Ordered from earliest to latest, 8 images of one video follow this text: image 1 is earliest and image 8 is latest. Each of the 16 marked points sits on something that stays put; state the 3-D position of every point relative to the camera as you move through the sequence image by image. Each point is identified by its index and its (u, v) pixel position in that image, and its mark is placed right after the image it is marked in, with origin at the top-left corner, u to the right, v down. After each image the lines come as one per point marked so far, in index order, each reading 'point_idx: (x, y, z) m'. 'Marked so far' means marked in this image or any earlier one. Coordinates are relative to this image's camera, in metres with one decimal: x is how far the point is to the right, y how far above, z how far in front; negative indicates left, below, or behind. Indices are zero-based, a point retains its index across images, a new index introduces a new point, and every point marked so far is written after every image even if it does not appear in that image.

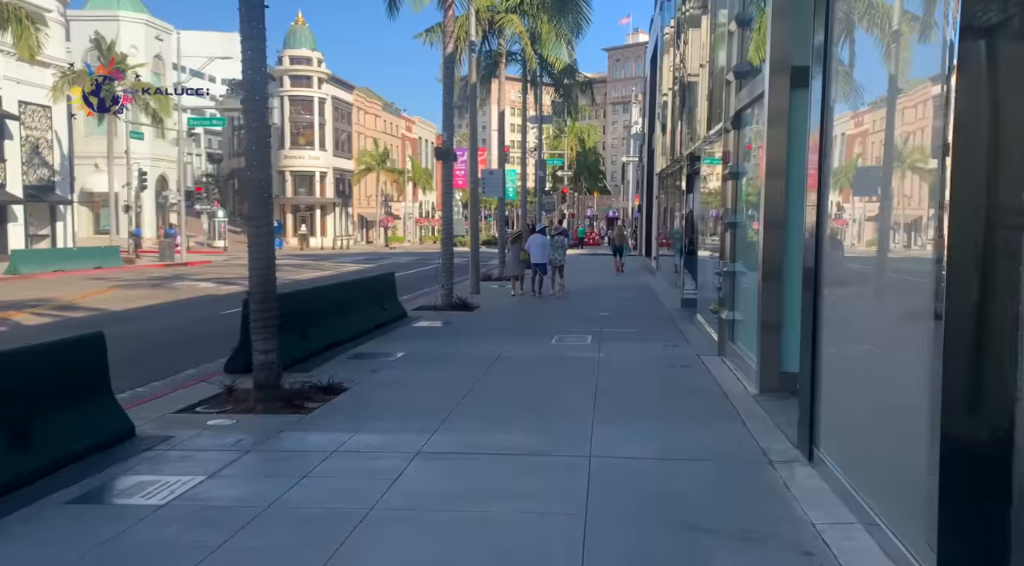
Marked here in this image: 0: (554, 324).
0: (+0.7, -0.7, +13.7) m
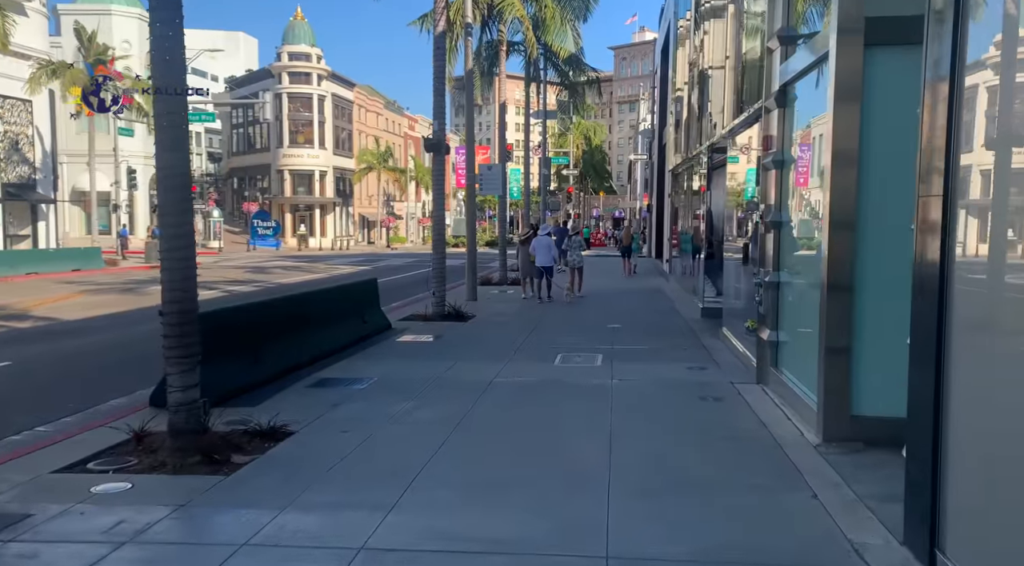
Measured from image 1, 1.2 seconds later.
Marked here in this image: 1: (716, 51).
0: (+0.7, -0.9, +11.9) m
1: (+4.3, +4.6, +16.6) m
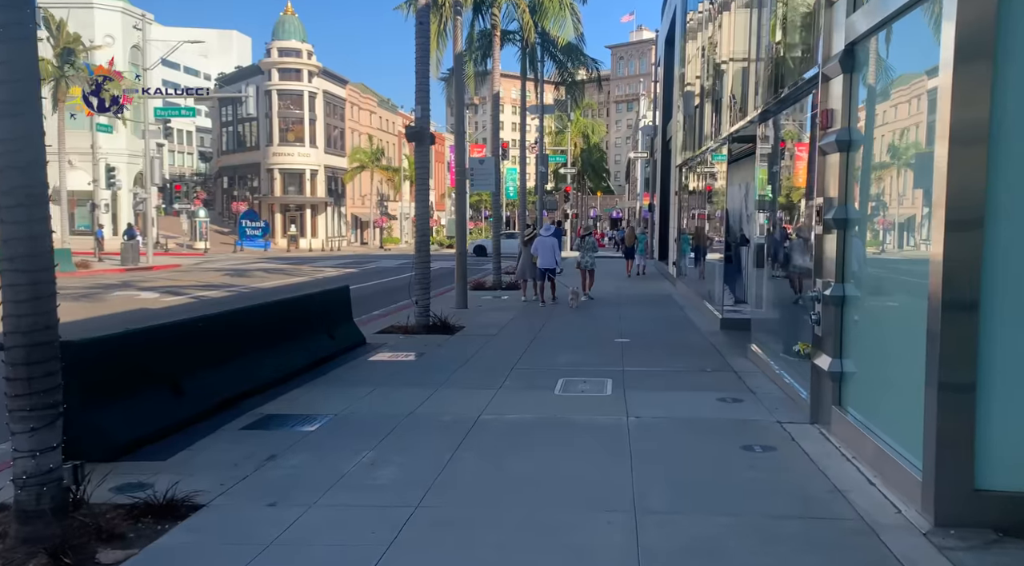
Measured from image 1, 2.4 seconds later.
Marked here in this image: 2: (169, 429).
0: (+0.6, -1.0, +10.2) m
1: (+4.2, +4.5, +14.8) m
2: (-2.7, -1.2, +6.3) m
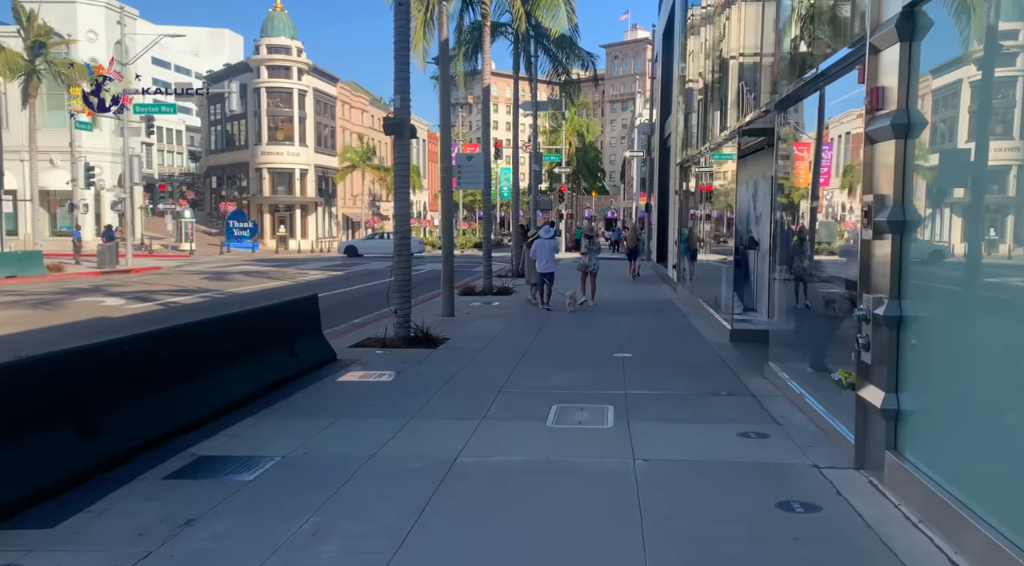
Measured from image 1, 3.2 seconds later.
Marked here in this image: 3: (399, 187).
0: (+0.5, -1.1, +9.0) m
1: (+4.0, +4.4, +13.7) m
2: (-2.8, -1.3, +5.1) m
3: (-1.7, +1.4, +11.9) m
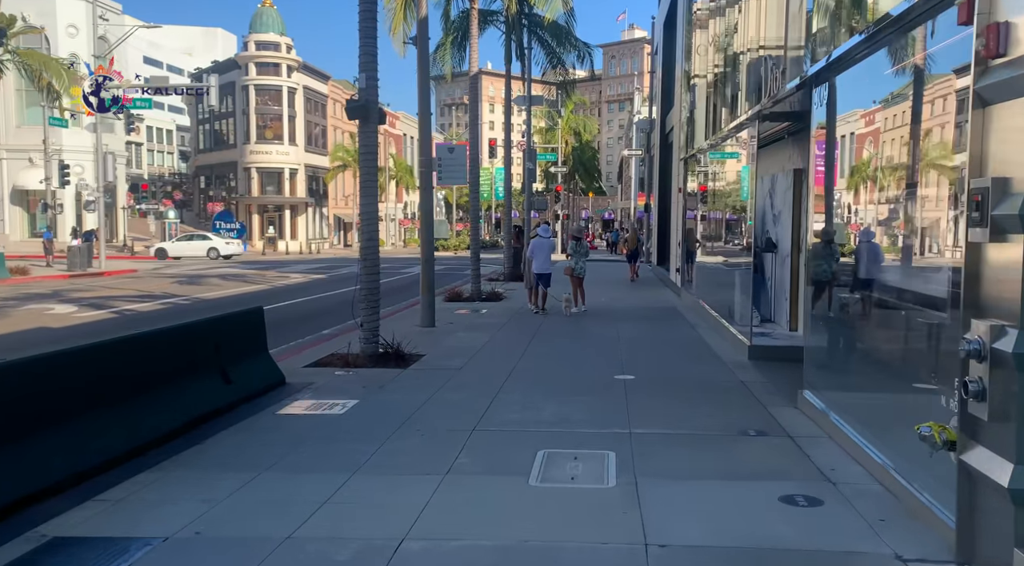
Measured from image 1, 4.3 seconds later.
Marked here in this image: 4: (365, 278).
0: (+0.3, -1.2, +7.4) m
1: (+3.8, +4.3, +12.1) m
2: (-3.0, -1.4, +3.5) m
3: (-1.9, +1.3, +10.3) m
4: (-1.9, +0.1, +10.3) m
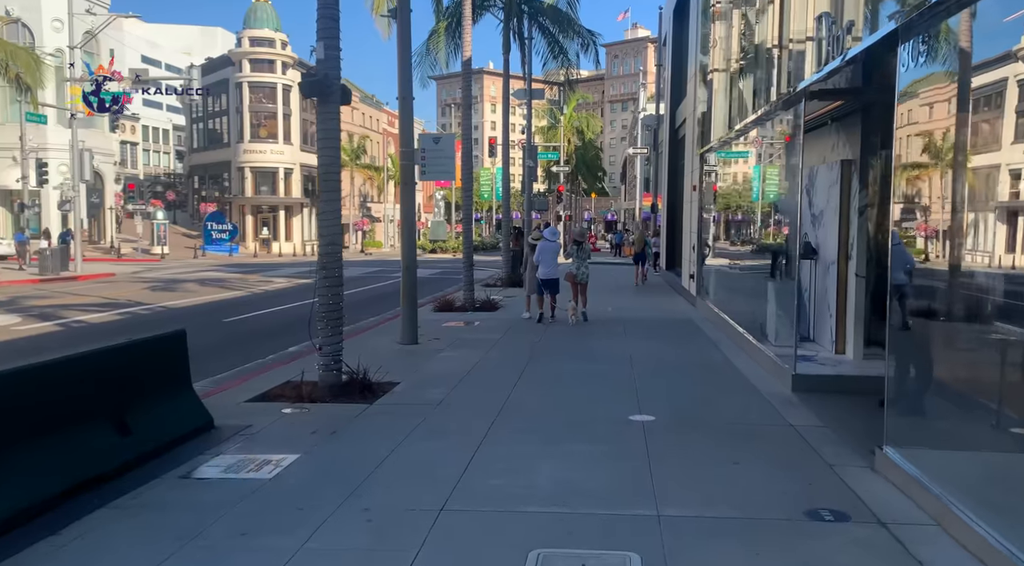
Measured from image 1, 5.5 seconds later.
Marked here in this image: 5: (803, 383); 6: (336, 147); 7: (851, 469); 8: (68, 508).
0: (+0.1, -1.4, +5.5) m
1: (+3.7, +4.1, +10.2) m
2: (-3.1, -1.5, +1.6) m
3: (-2.0, +1.2, +8.5) m
4: (-2.0, -0.1, +8.4) m
5: (+3.1, -1.1, +8.3) m
6: (-1.9, +1.5, +8.5) m
7: (+2.5, -1.4, +5.8) m
8: (-2.8, -1.4, +5.1) m
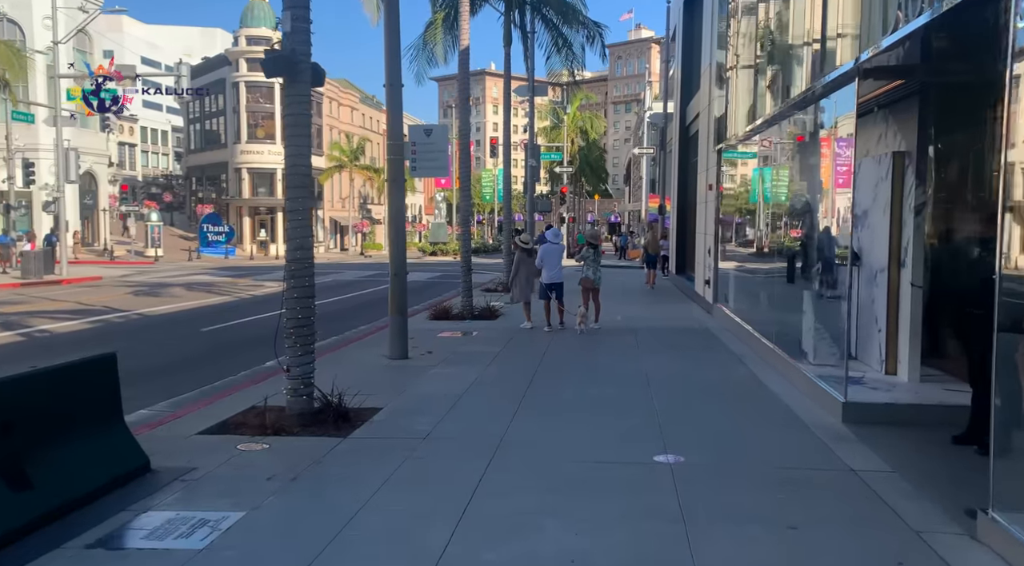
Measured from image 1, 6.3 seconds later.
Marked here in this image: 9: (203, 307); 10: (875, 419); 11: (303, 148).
0: (+0.1, -1.4, +4.3) m
1: (+3.7, +4.0, +9.0) m
2: (-3.2, -1.6, +0.4) m
3: (-2.0, +1.1, +7.2) m
4: (-2.0, -0.2, +7.2) m
5: (+3.1, -1.2, +7.1) m
6: (-1.9, +1.4, +7.3) m
7: (+2.5, -1.4, +4.5) m
8: (-2.9, -1.5, +3.9) m
9: (-7.5, -0.5, +19.2) m
10: (+3.3, -1.2, +7.1) m
11: (-1.9, +1.3, +7.2) m
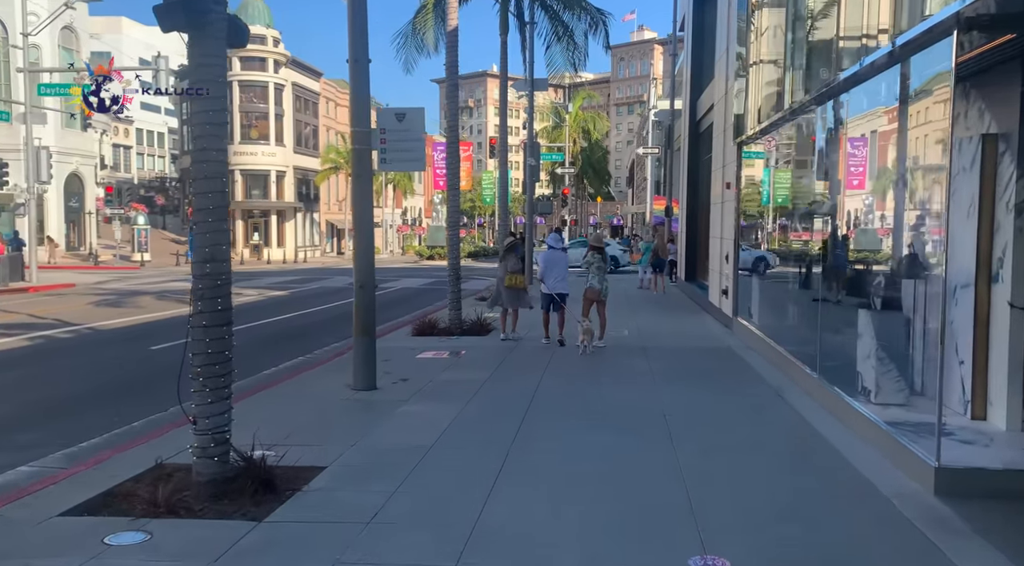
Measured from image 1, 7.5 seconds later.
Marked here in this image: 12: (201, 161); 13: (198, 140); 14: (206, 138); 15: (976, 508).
0: (0.0, -1.6, +2.5) m
1: (+3.6, +3.9, +7.2) m
2: (-3.3, -1.7, -1.4) m
3: (-2.1, +0.9, +5.5) m
4: (-2.1, -0.3, +5.4) m
5: (+2.9, -1.3, +5.3) m
6: (-2.0, +1.2, +5.5) m
7: (+2.4, -1.6, +2.7) m
8: (-3.0, -1.7, +2.1) m
9: (-7.6, -0.8, +17.4) m
10: (+3.1, -1.4, +5.3) m
11: (-2.0, +1.1, +5.4) m
12: (-2.1, +0.9, +5.4) m
13: (-2.1, +1.0, +5.5) m
14: (-2.1, +1.0, +5.5) m
15: (+3.0, -1.4, +5.1) m
